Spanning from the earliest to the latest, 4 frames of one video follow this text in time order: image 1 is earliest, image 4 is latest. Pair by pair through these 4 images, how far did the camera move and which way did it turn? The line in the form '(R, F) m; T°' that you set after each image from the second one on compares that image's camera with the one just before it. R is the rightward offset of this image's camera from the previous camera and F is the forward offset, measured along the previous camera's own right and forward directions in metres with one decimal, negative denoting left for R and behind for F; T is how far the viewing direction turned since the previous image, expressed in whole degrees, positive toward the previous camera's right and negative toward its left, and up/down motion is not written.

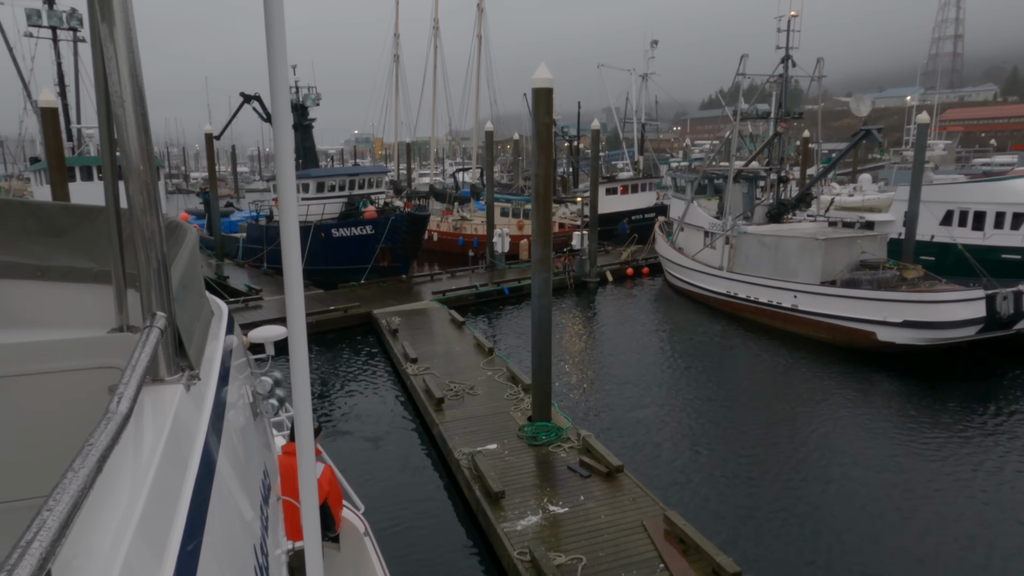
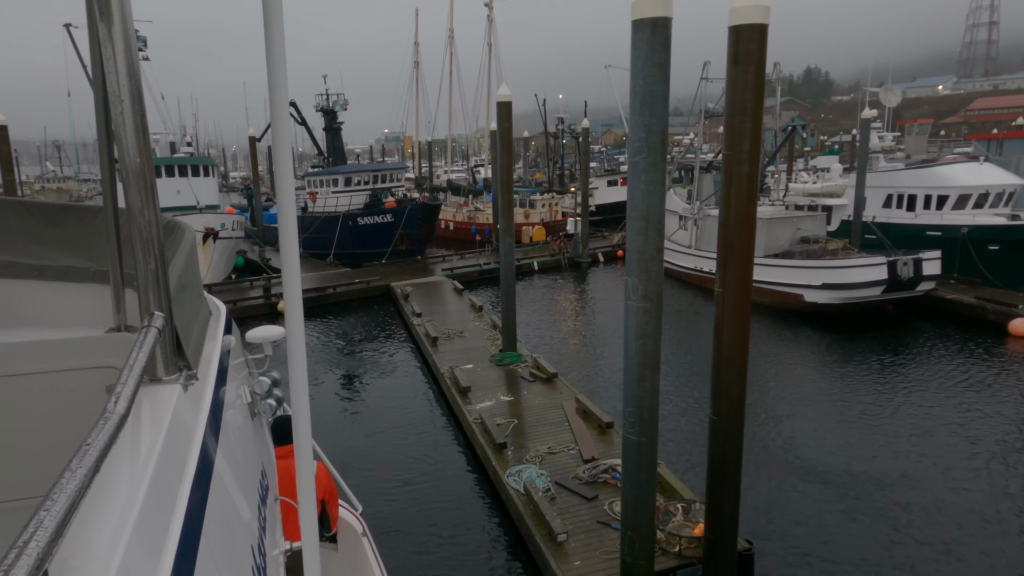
(+0.9, -1.9) m; -2°
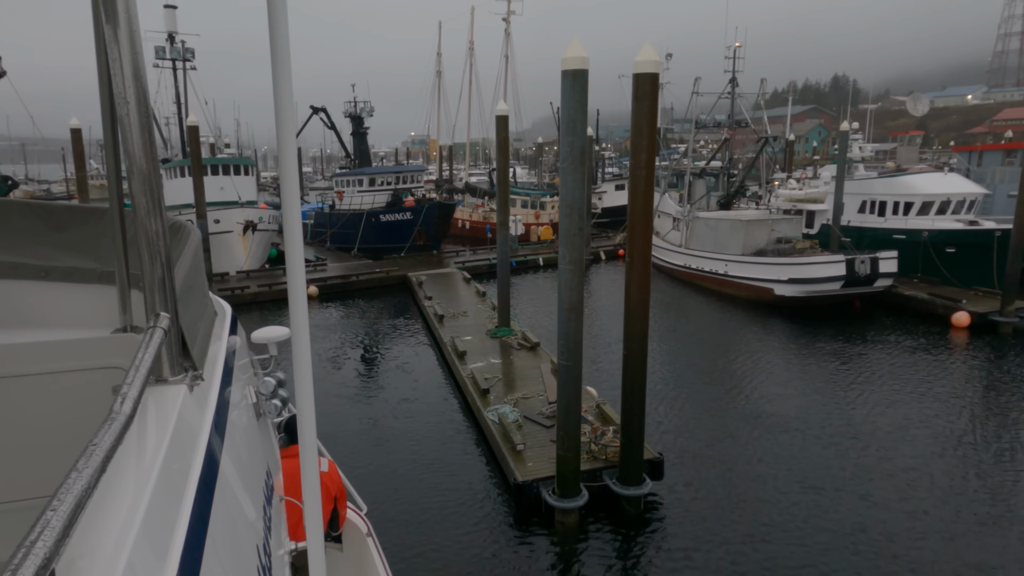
(+0.5, -0.5) m; 0°
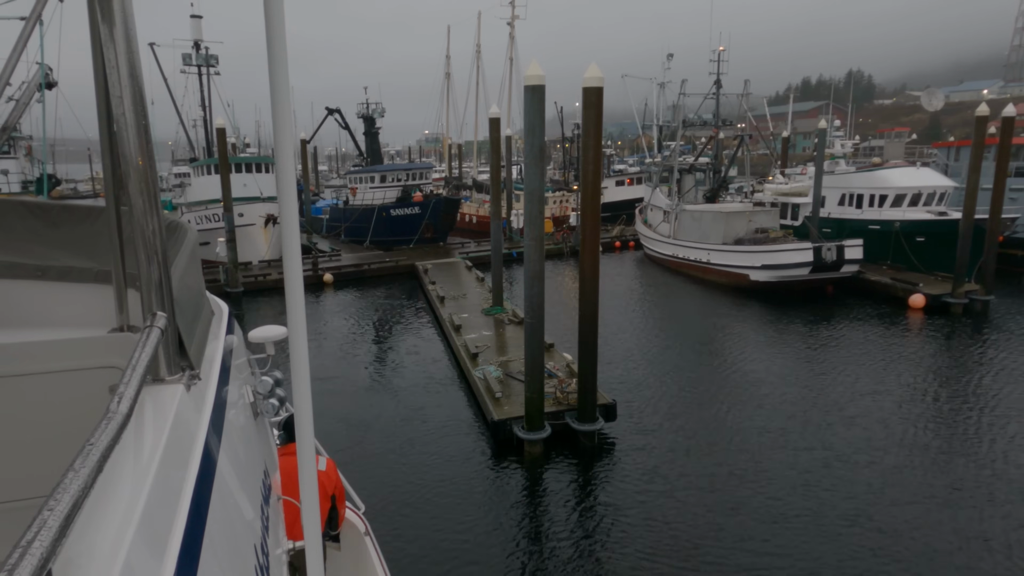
(+0.3, -0.4) m; 0°
